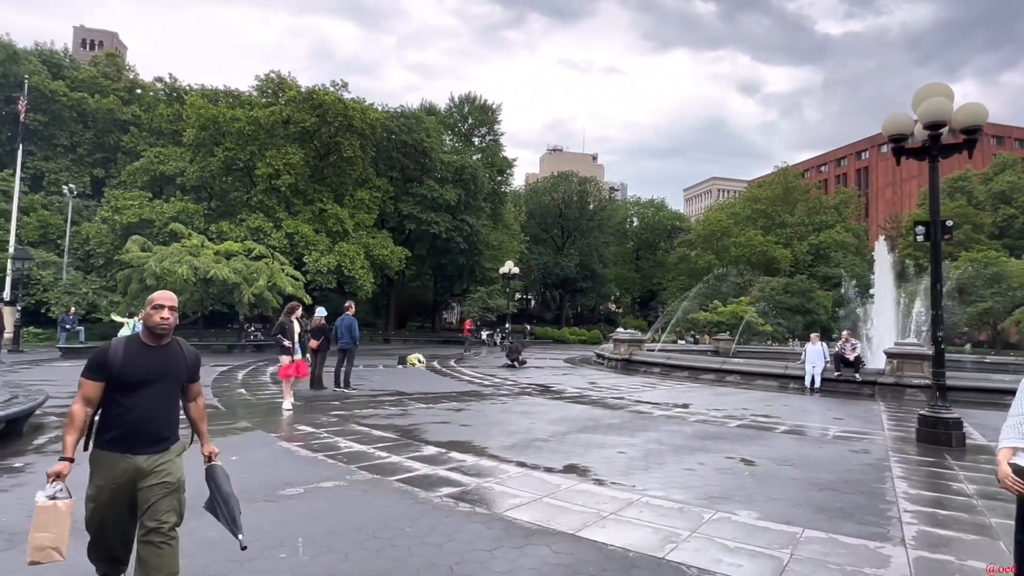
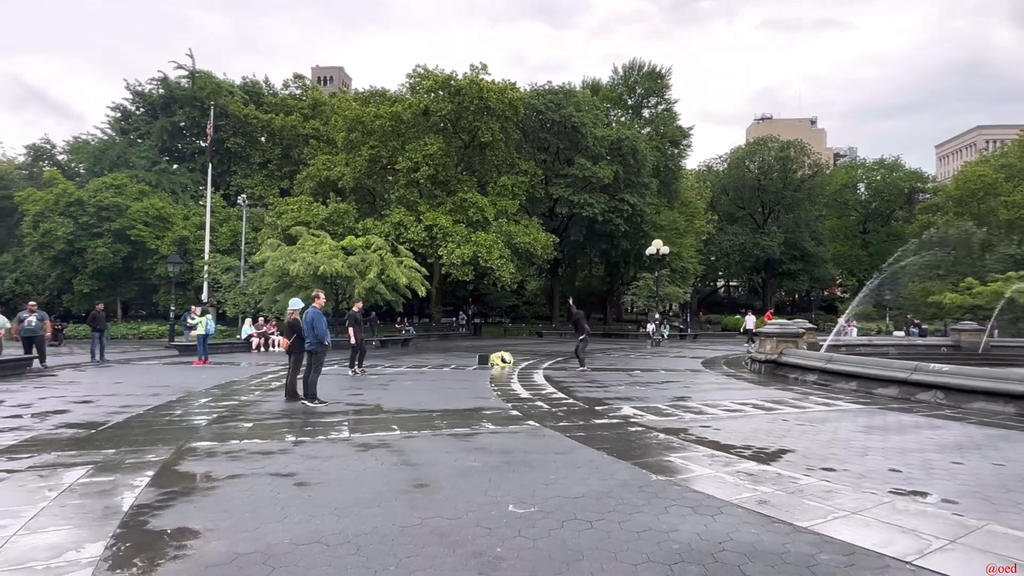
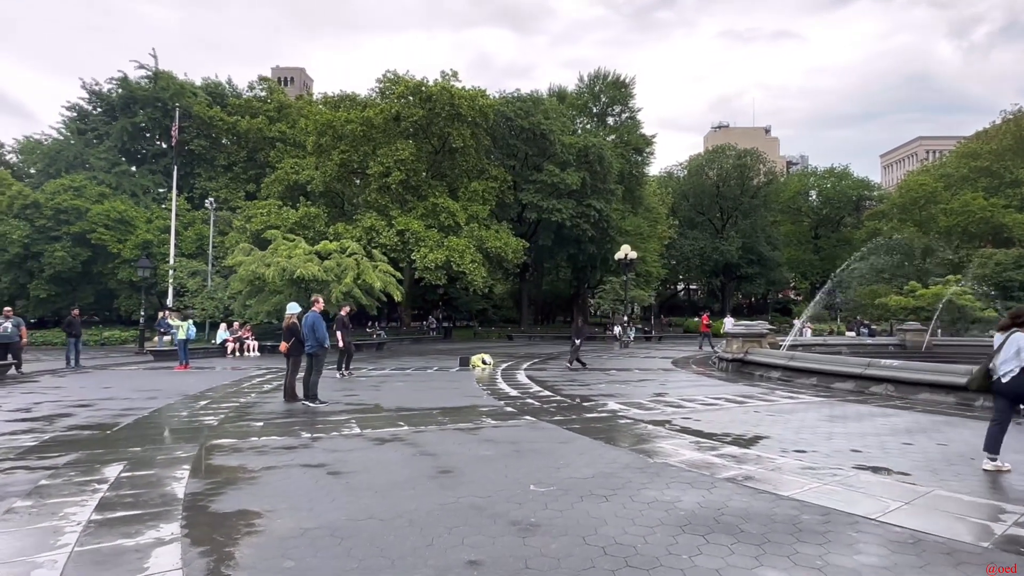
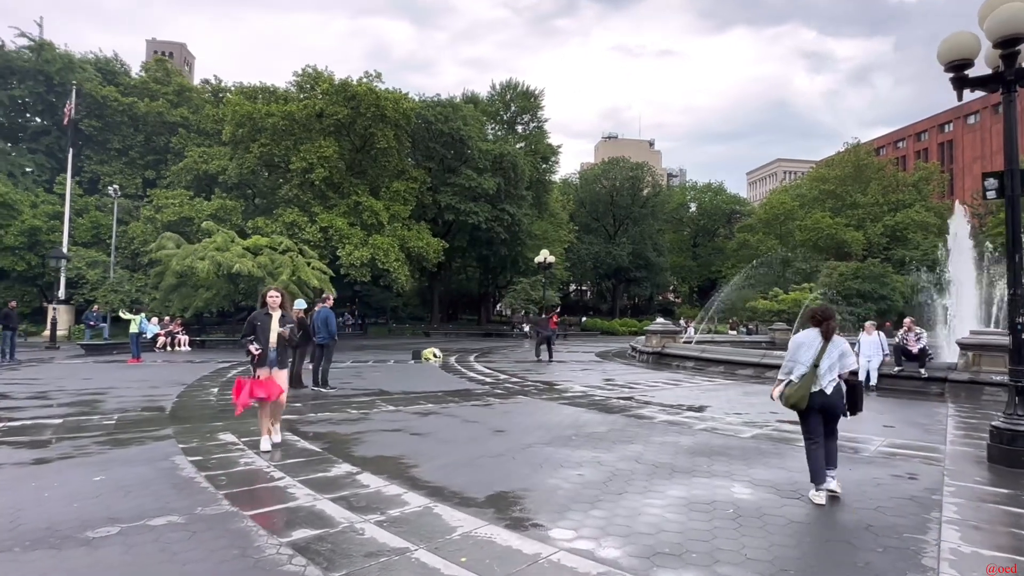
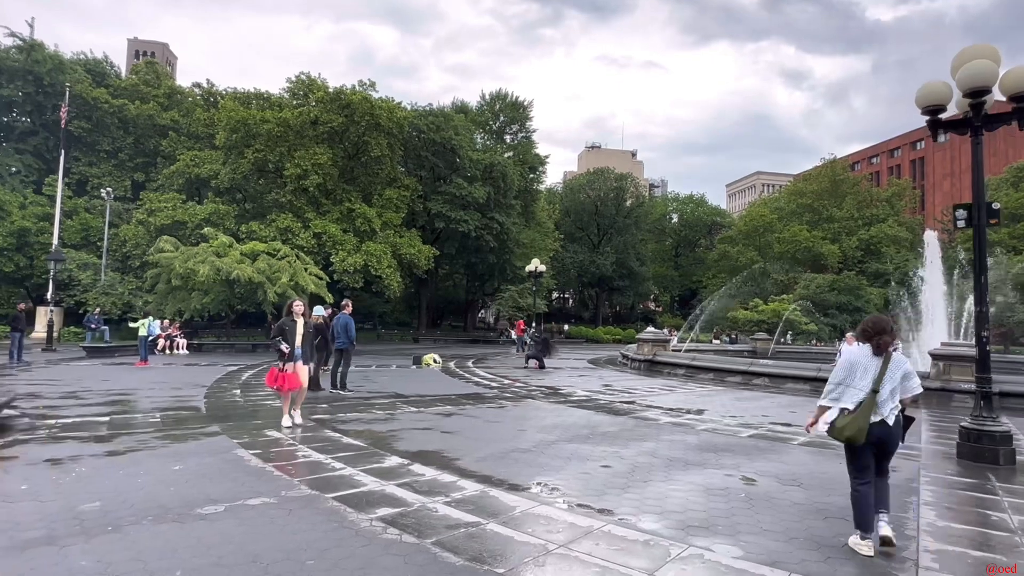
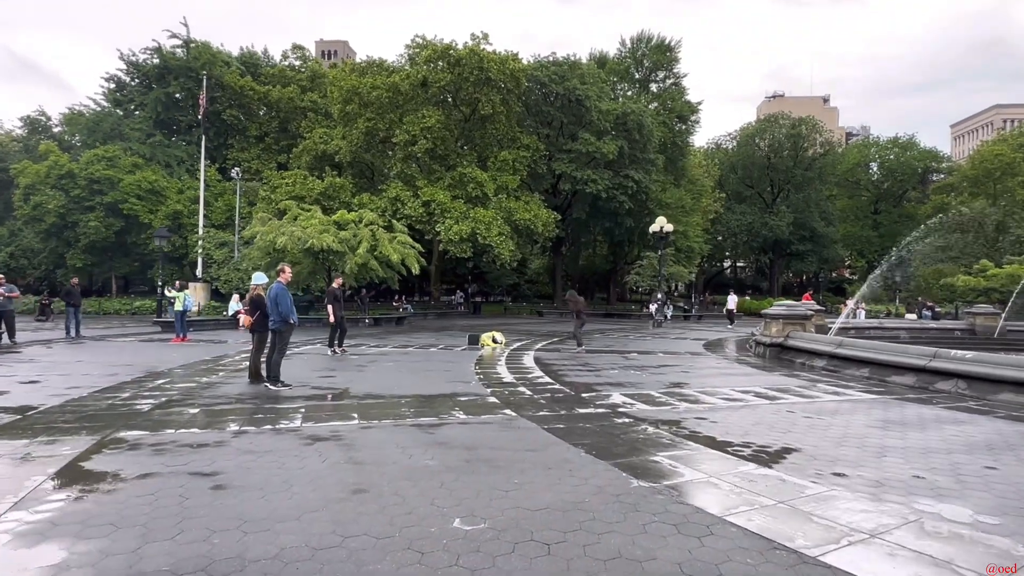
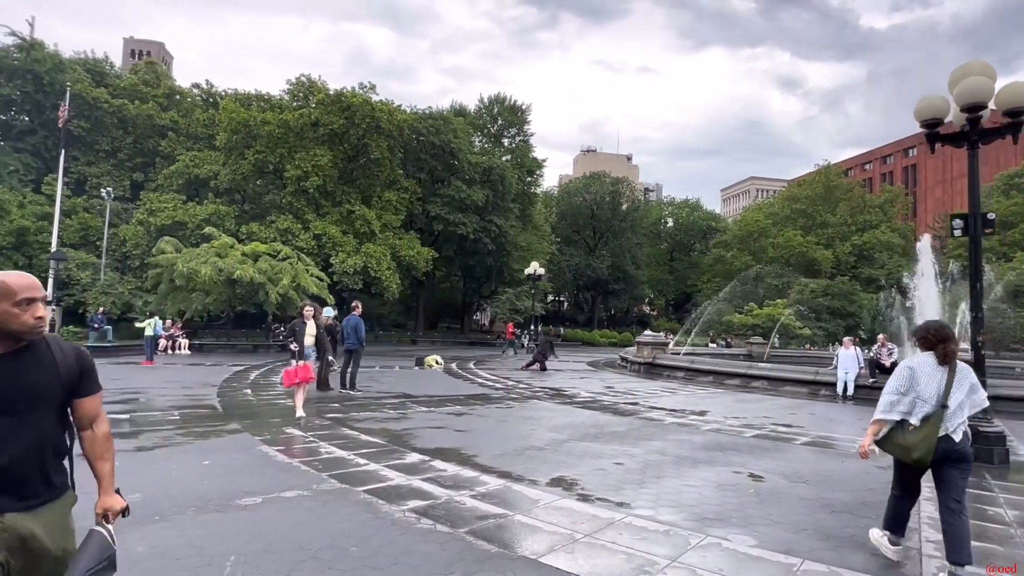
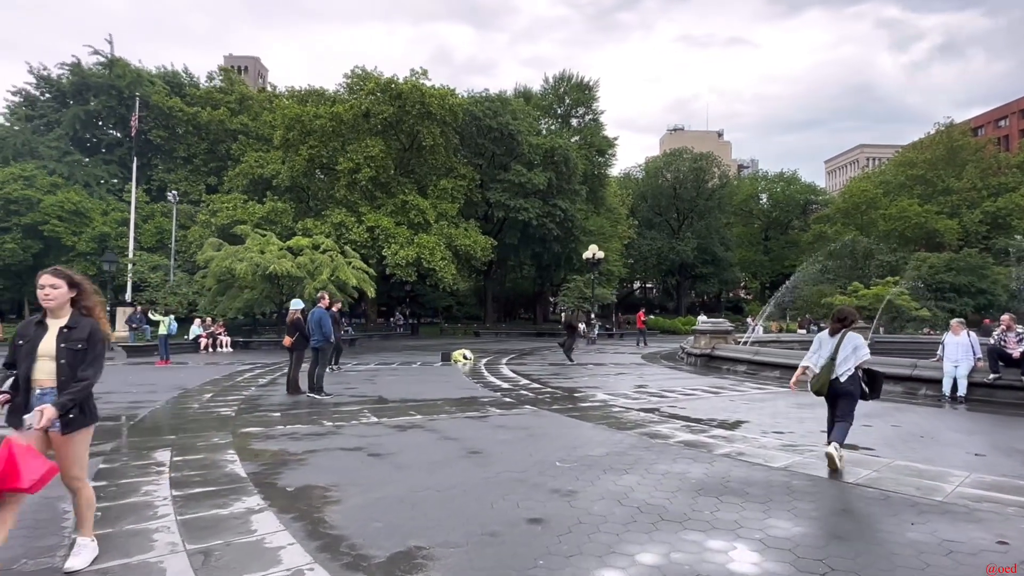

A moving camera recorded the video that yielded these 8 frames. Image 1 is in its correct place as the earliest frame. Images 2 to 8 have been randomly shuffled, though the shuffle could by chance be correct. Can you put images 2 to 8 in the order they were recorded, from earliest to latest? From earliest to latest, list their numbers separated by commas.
7, 5, 4, 8, 3, 2, 6
